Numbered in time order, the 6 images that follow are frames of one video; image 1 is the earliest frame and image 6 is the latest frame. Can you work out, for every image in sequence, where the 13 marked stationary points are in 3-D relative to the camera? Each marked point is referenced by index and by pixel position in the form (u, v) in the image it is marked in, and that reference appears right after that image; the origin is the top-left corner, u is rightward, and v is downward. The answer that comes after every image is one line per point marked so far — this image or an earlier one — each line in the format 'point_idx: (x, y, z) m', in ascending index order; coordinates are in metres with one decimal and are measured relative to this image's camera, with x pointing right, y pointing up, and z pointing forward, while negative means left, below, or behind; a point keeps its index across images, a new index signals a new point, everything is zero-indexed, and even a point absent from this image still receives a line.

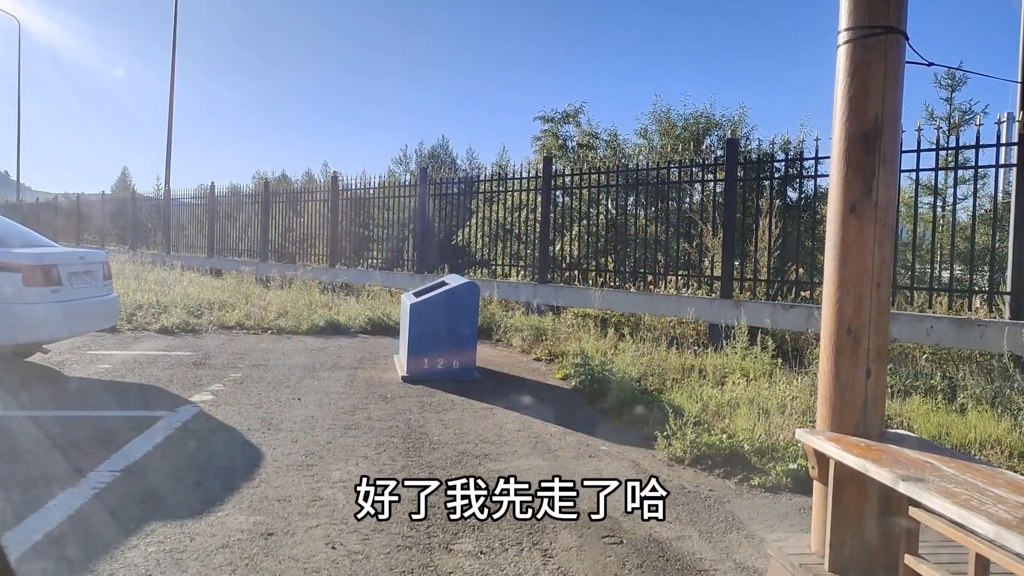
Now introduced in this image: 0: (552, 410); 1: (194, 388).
0: (+0.3, -0.9, +6.1) m
1: (-2.6, -0.8, +6.6) m
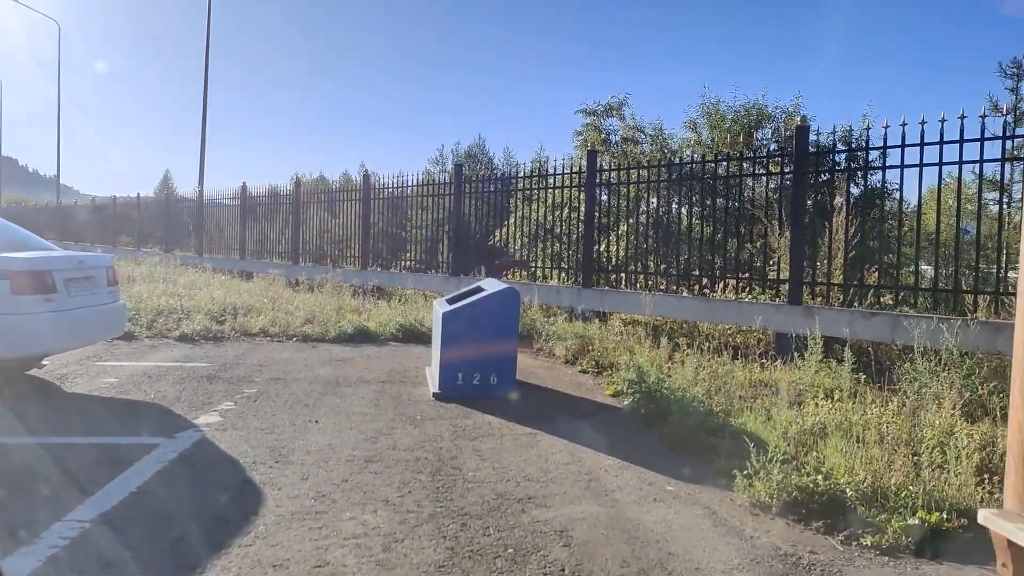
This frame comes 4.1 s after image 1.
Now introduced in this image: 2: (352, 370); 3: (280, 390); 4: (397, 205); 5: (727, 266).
0: (+0.6, -1.0, +5.3) m
1: (-2.2, -0.9, +5.9) m
2: (-1.5, -0.8, +7.7) m
3: (-1.9, -0.8, +6.6) m
4: (-2.0, +1.4, +13.5) m
5: (+2.3, +0.2, +8.9) m
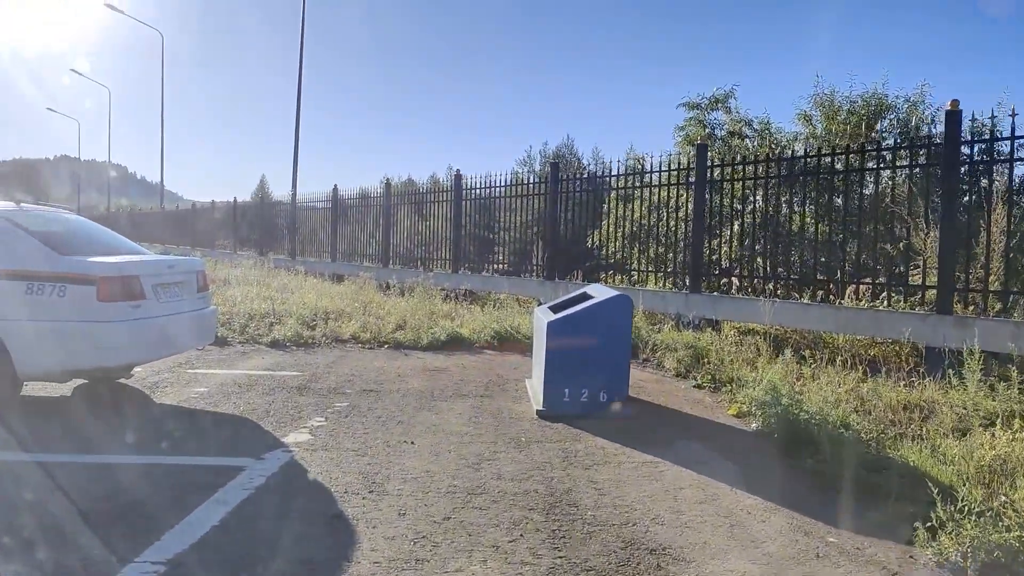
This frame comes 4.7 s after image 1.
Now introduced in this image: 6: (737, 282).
0: (+1.3, -1.0, +4.6) m
1: (-1.5, -0.9, +5.5) m
2: (-0.6, -0.8, +7.2) m
3: (-1.0, -0.9, +6.2) m
4: (-0.5, +1.3, +13.1) m
5: (+3.3, +0.2, +8.0) m
6: (+2.5, +0.1, +9.1) m
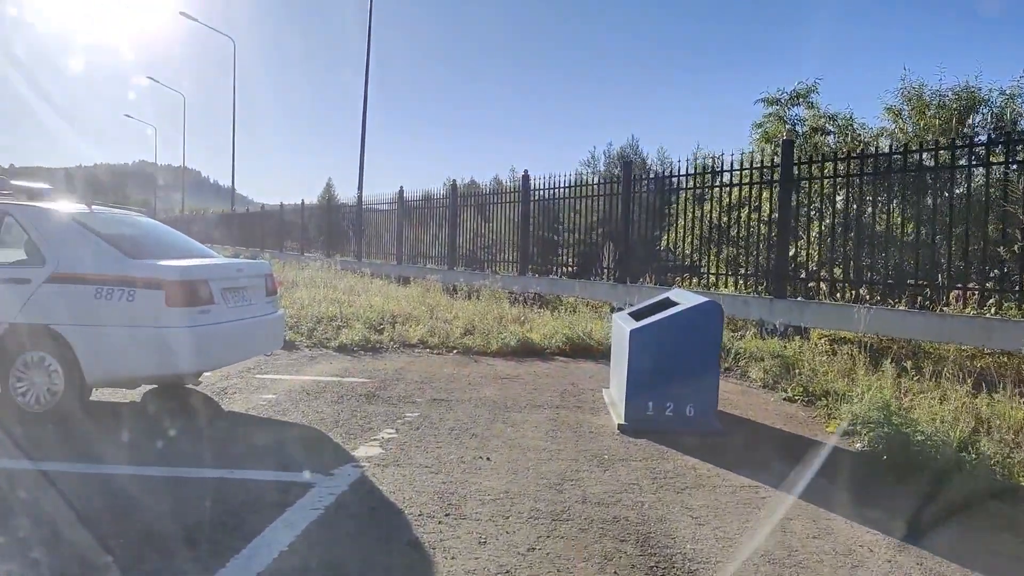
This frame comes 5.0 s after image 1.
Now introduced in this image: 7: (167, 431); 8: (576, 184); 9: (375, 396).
0: (+1.7, -1.1, +4.2) m
1: (-1.0, -0.9, +5.3) m
2: (+0.1, -0.9, +6.9) m
3: (-0.5, -0.9, +5.9) m
4: (+0.6, +1.2, +12.7) m
5: (+4.0, +0.1, +7.4) m
6: (+3.3, 0.0, +8.6) m
7: (-2.2, -0.9, +5.3) m
8: (+1.0, +1.5, +12.1) m
9: (-1.1, -0.9, +6.5) m
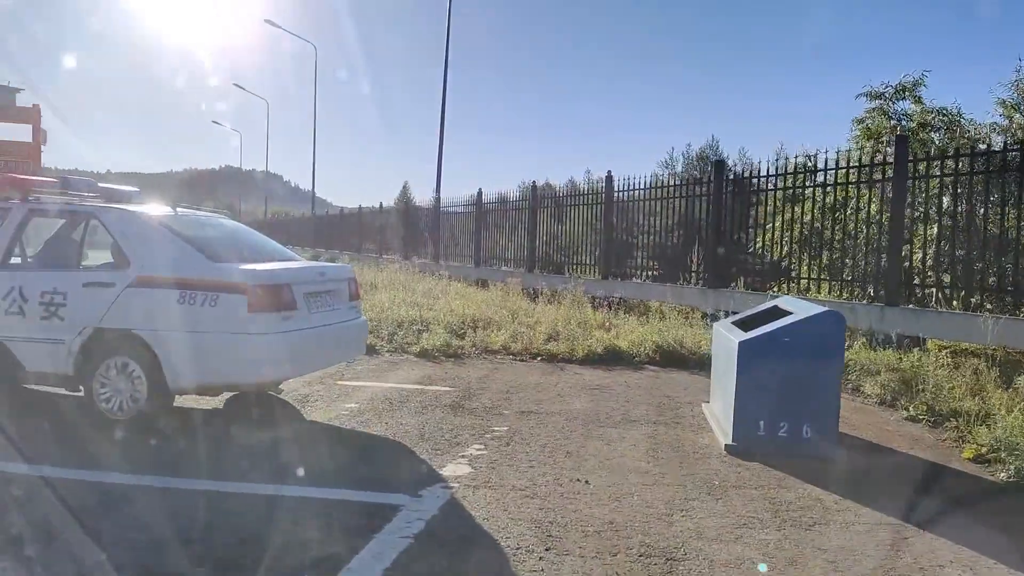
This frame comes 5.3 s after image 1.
0: (+2.2, -1.1, +3.7) m
1: (-0.4, -1.0, +5.0) m
2: (+0.8, -0.9, +6.5) m
3: (+0.2, -1.0, +5.5) m
4: (+1.9, +1.2, +12.2) m
5: (+4.8, 0.0, +6.6) m
6: (+4.2, -0.1, +7.9) m
7: (-1.7, -1.0, +5.1) m
8: (+2.2, +1.5, +11.6) m
9: (-0.4, -0.9, +6.2) m
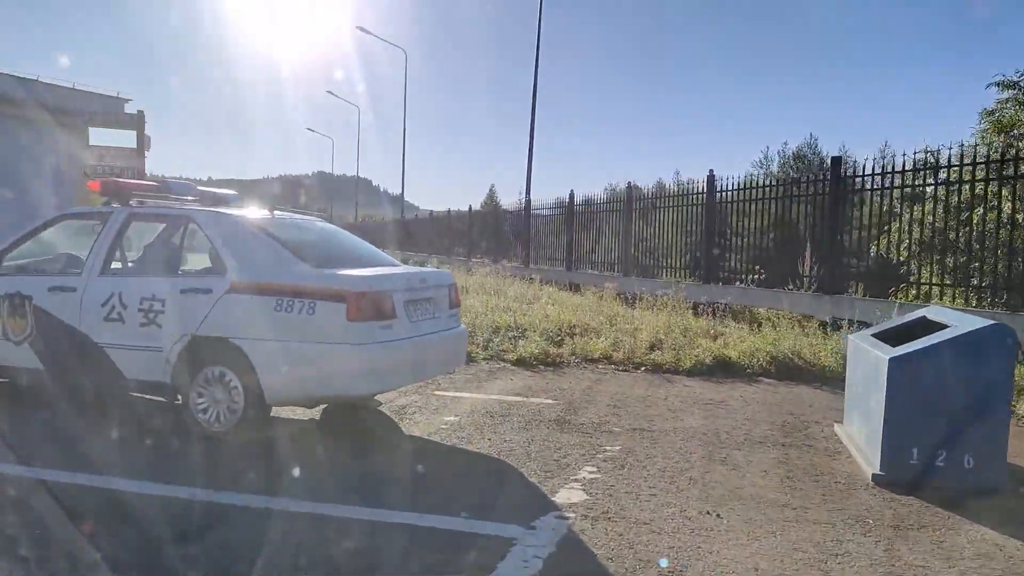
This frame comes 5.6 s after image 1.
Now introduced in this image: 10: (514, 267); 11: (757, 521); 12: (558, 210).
0: (+2.7, -1.2, +3.0) m
1: (+0.3, -1.0, +4.6) m
2: (+1.6, -1.0, +5.9) m
3: (+0.9, -1.0, +5.1) m
4: (+3.3, +1.1, +11.6) m
5: (+5.6, 0.0, +5.7) m
6: (+5.1, -0.1, +7.0) m
7: (-1.0, -1.0, +4.9) m
8: (+3.5, +1.4, +10.9) m
9: (+0.4, -0.9, +5.8) m
10: (+0.1, +0.5, +19.9) m
11: (+1.1, -1.1, +3.7) m
12: (+1.1, +1.7, +17.8) m
